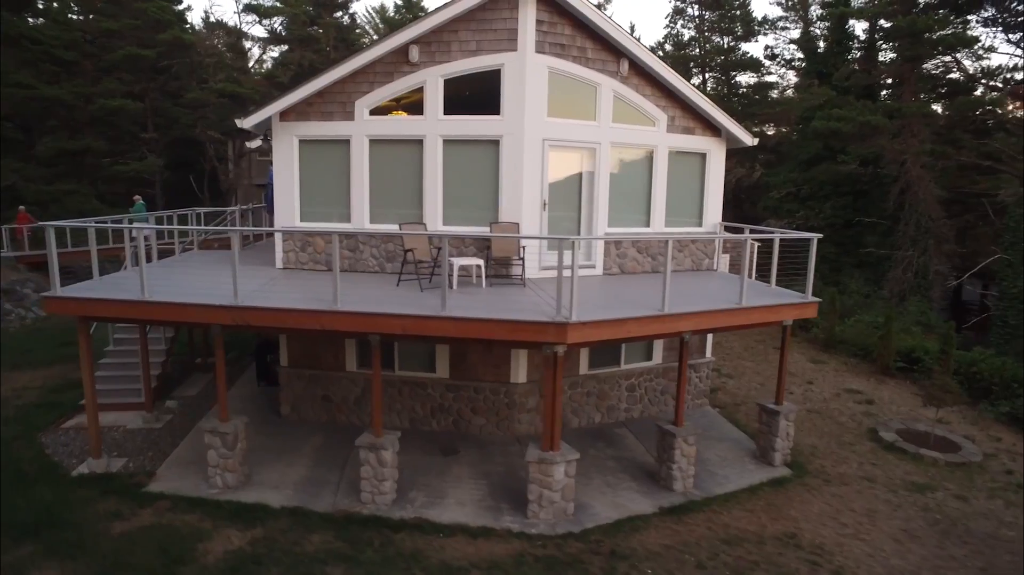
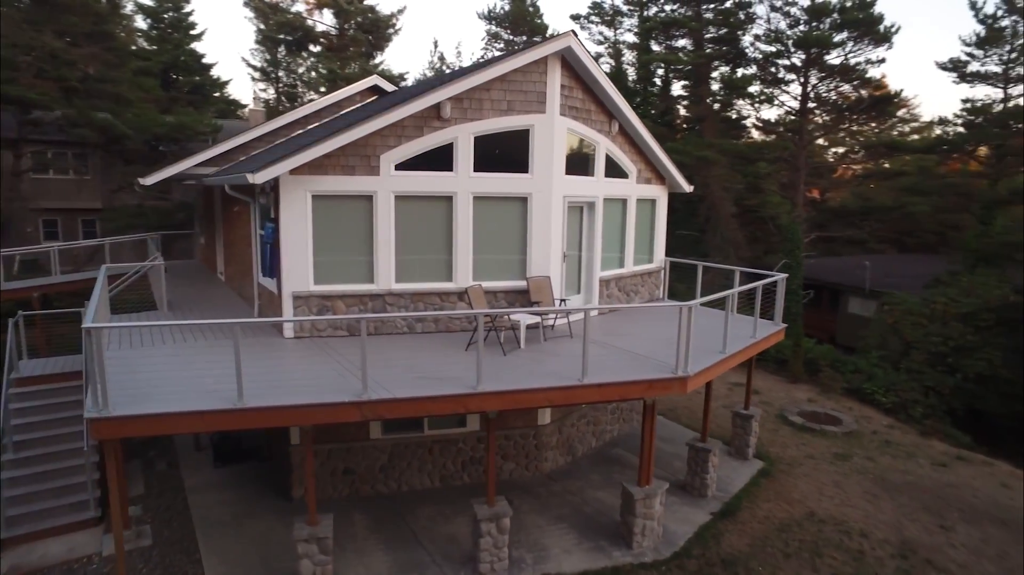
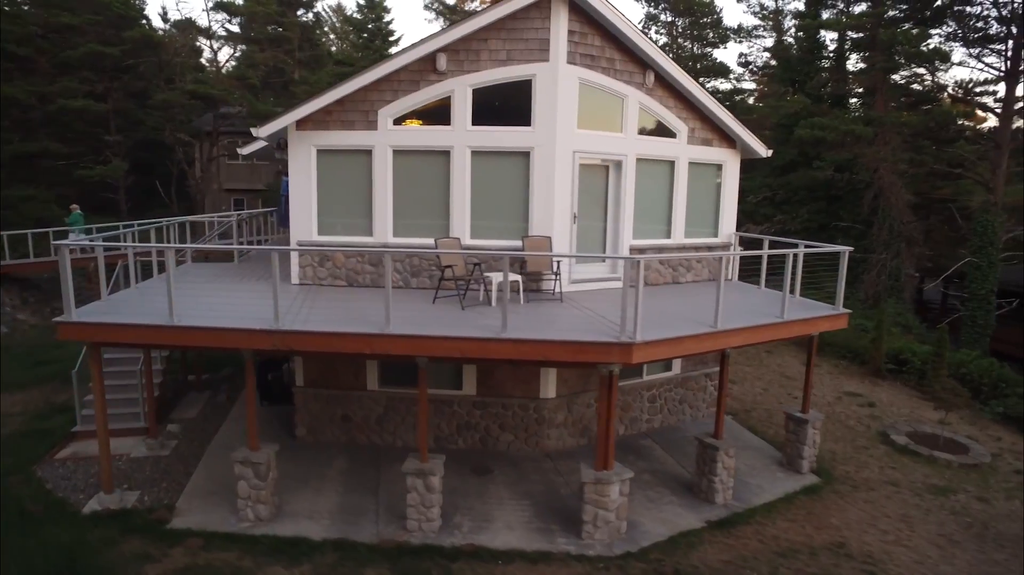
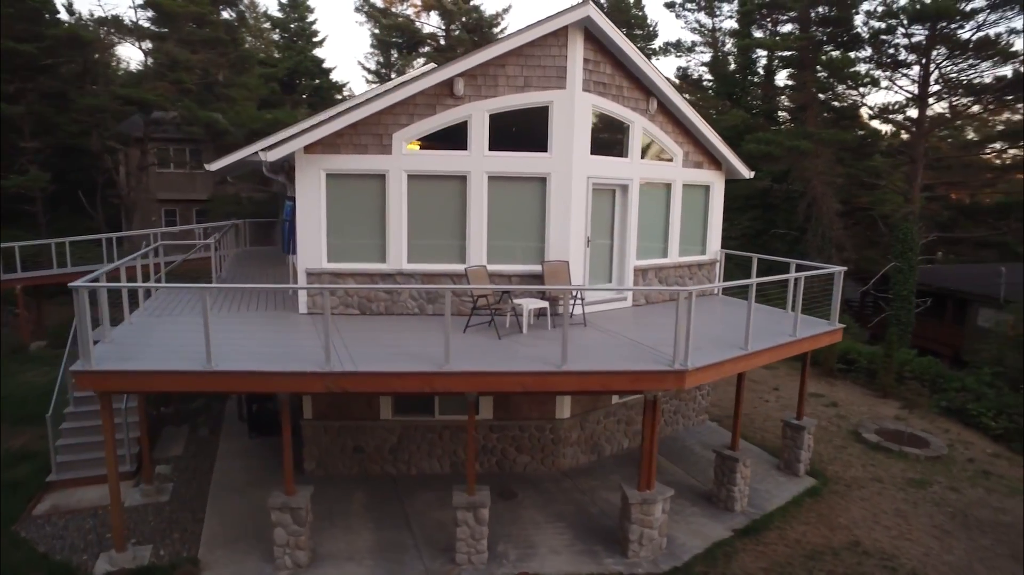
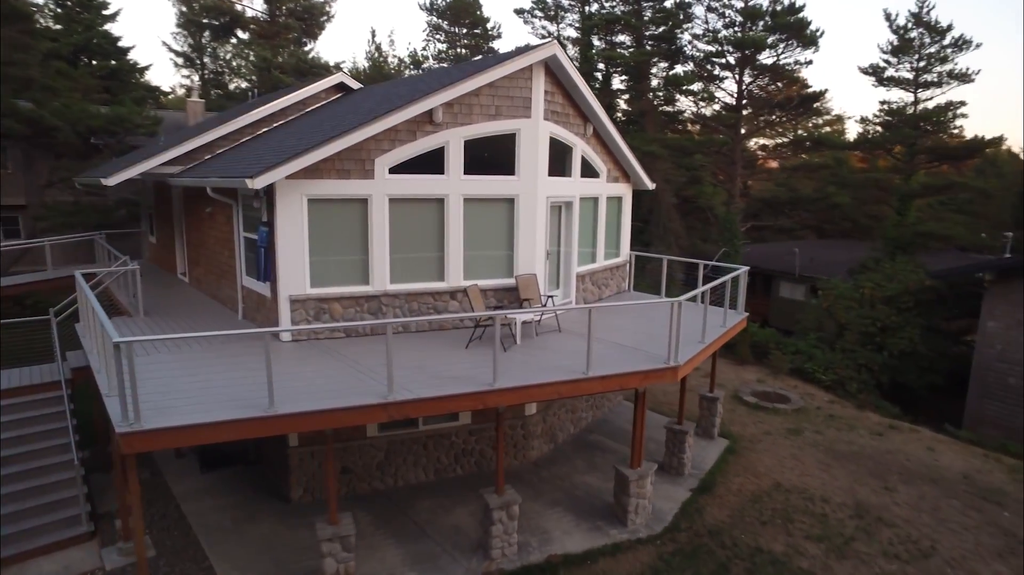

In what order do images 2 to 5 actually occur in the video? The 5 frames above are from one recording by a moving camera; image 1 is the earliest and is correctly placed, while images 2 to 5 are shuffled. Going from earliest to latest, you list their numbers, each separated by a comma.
3, 4, 2, 5
